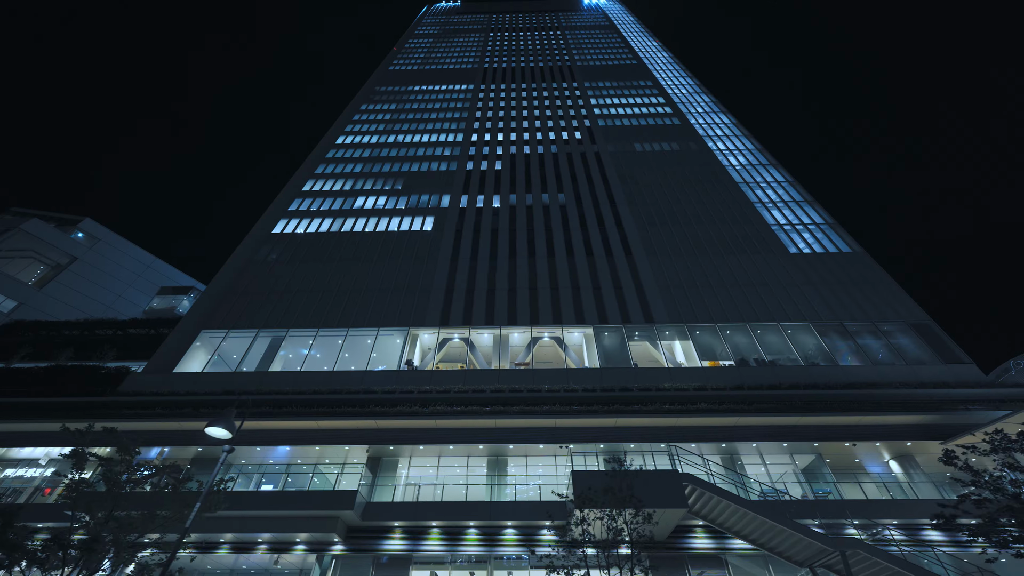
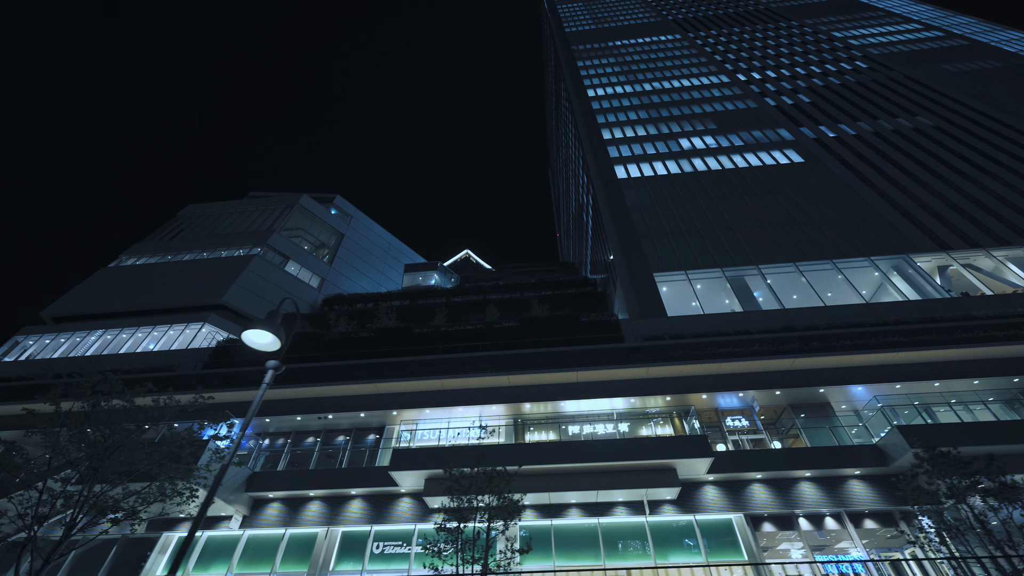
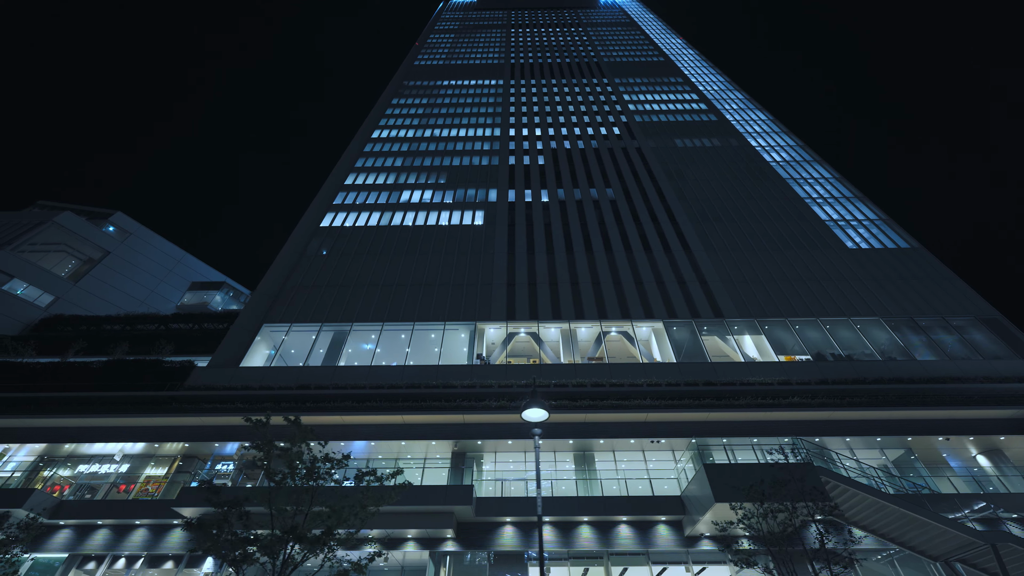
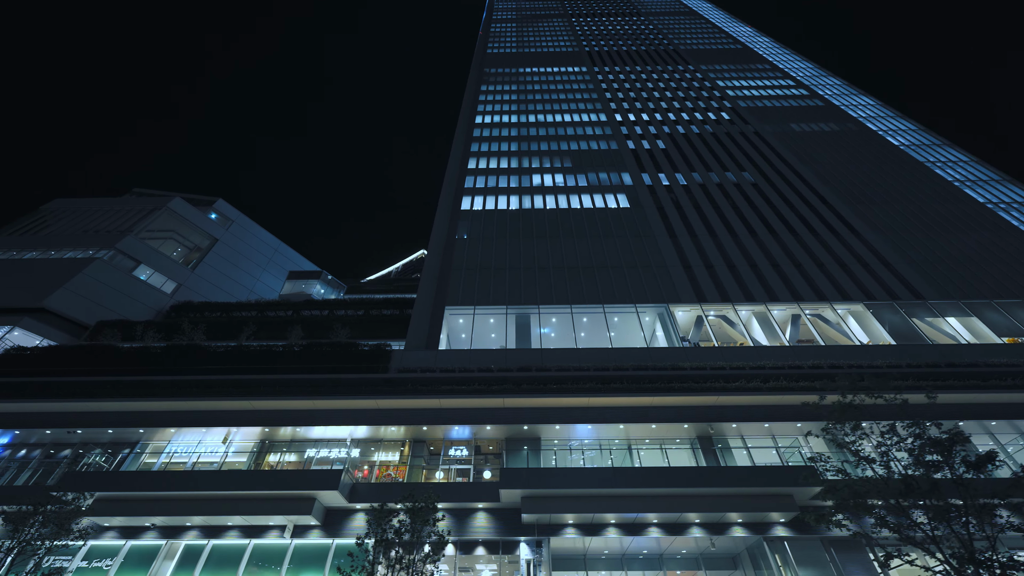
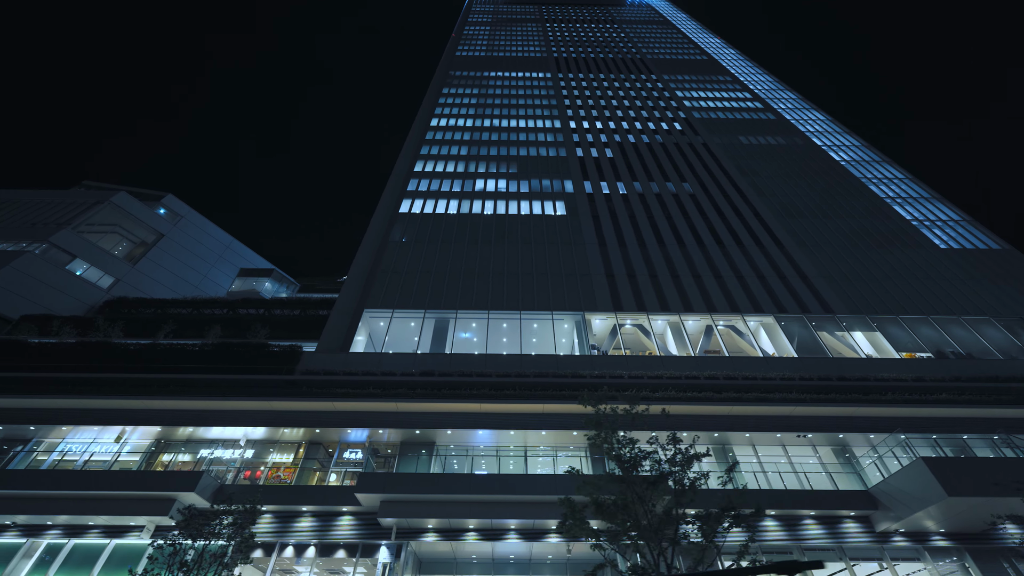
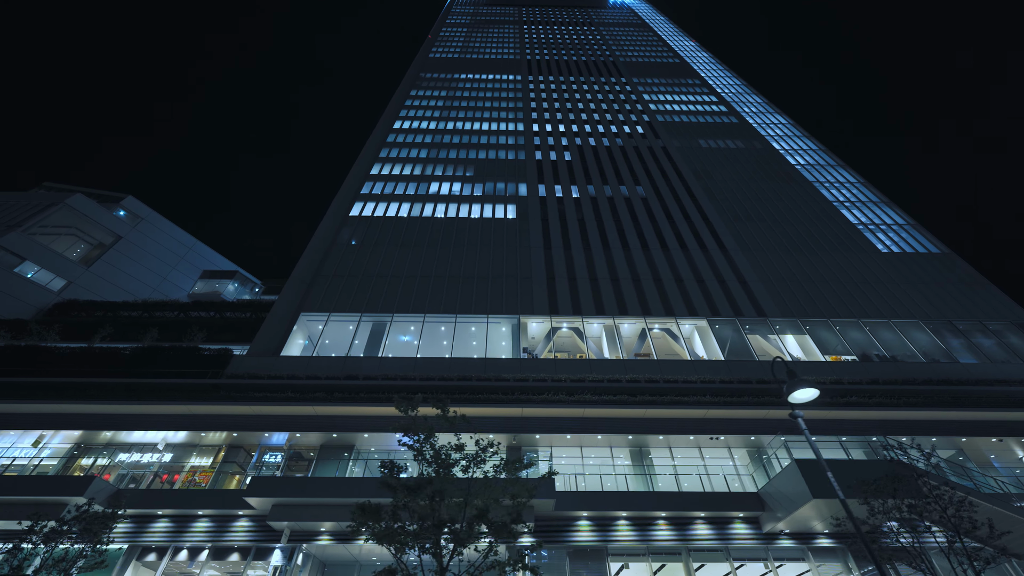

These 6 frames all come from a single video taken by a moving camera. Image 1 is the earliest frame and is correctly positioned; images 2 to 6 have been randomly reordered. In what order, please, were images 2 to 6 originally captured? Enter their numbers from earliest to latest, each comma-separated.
3, 6, 5, 4, 2
